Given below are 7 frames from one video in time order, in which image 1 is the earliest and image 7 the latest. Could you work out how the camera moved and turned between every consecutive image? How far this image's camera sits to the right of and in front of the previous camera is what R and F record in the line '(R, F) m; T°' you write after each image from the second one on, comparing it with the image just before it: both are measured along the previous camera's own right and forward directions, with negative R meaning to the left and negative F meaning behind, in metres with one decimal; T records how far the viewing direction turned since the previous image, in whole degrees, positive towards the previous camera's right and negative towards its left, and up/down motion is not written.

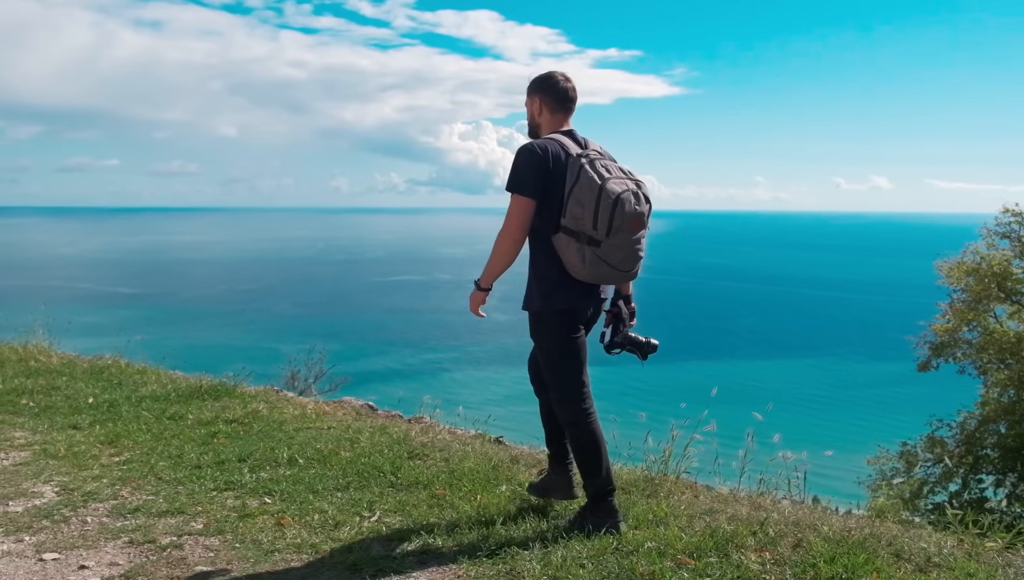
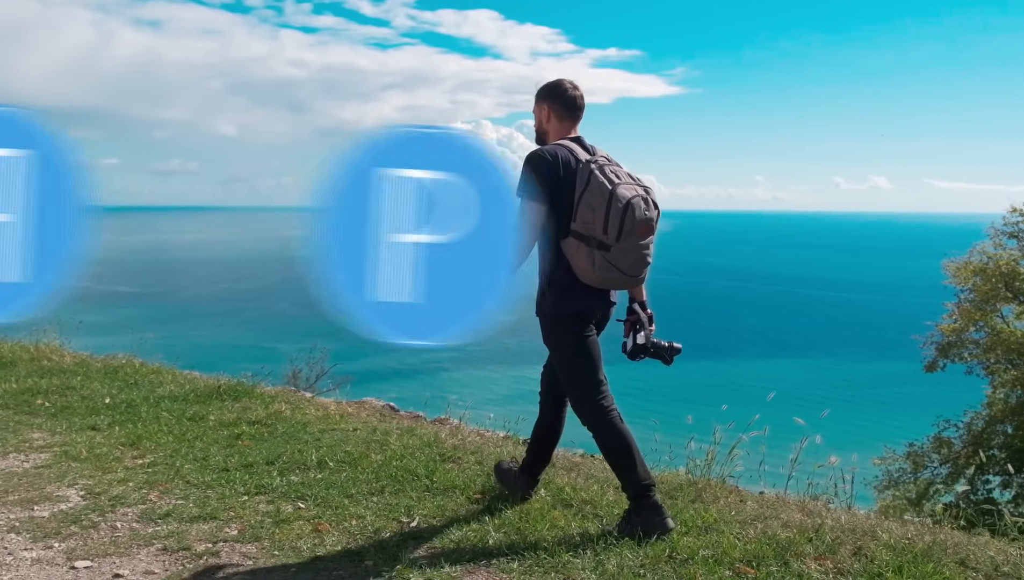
(-0.2, +0.1) m; 0°
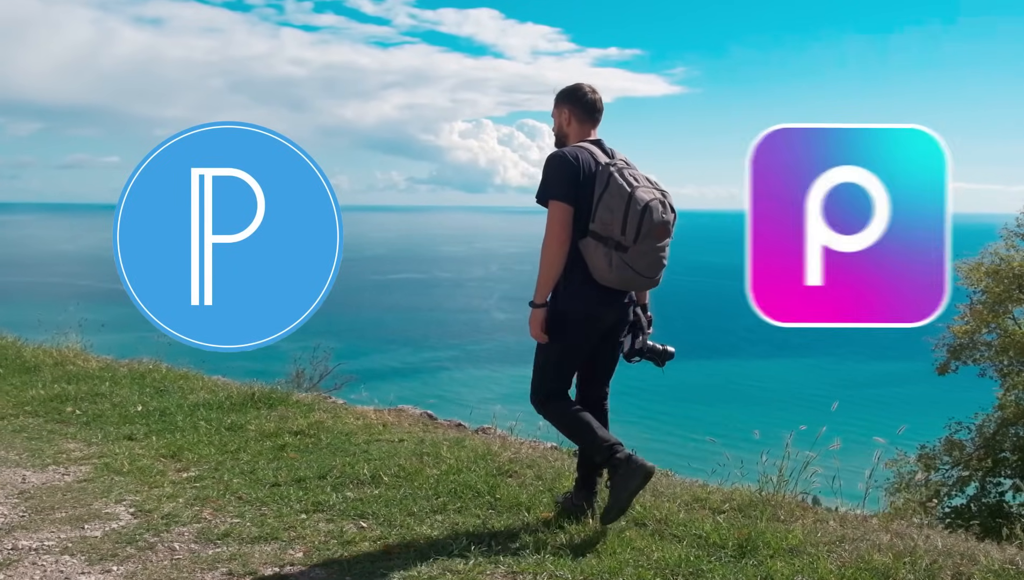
(-0.4, +0.2) m; 0°
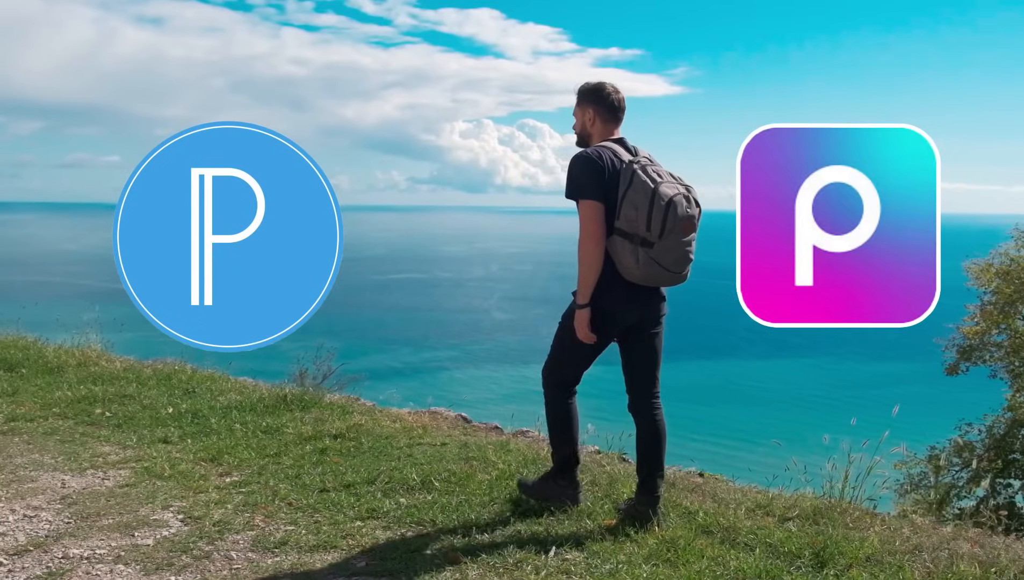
(-0.3, +0.1) m; 0°
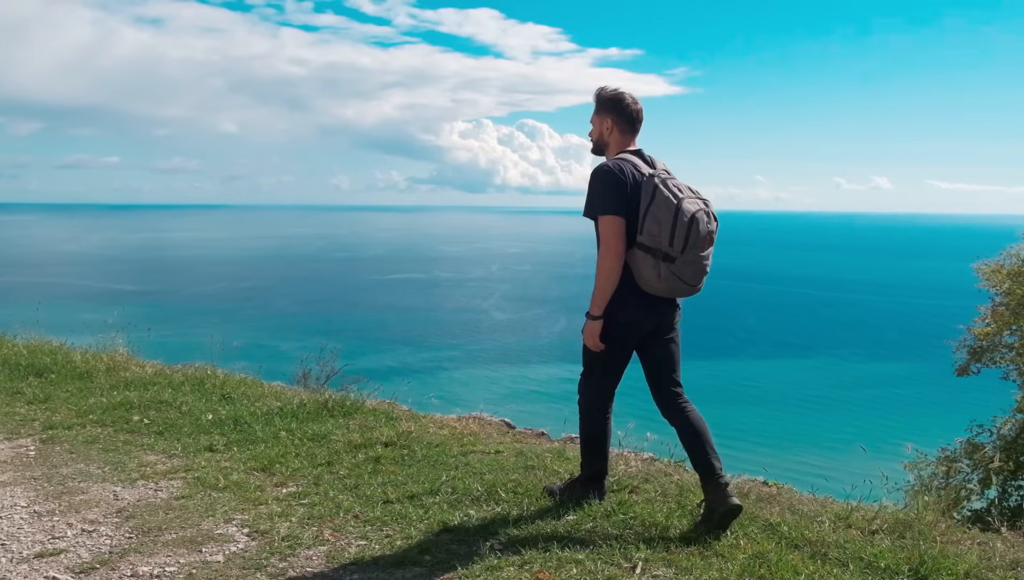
(-0.4, +0.1) m; 0°
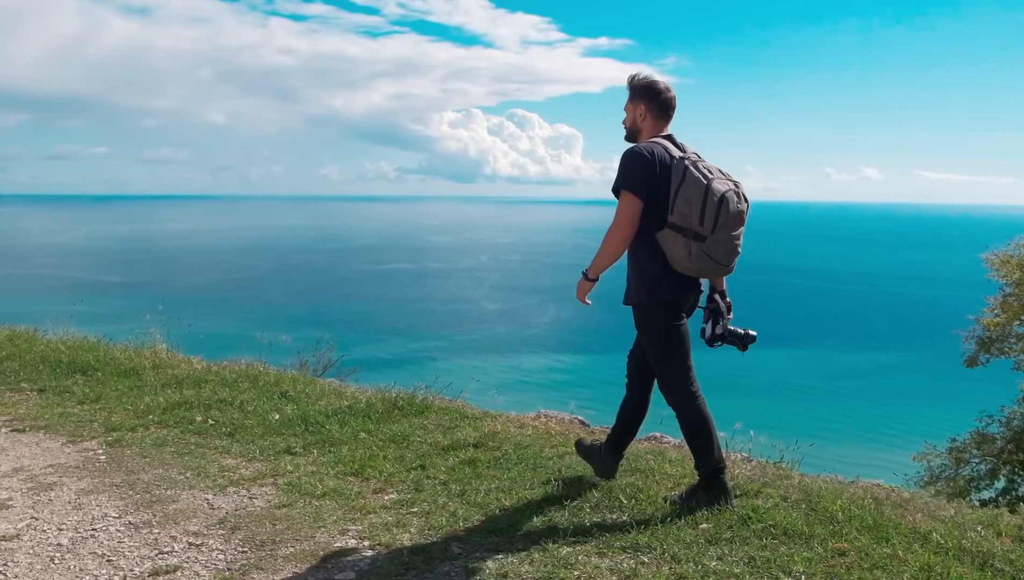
(-0.7, +0.2) m; +1°
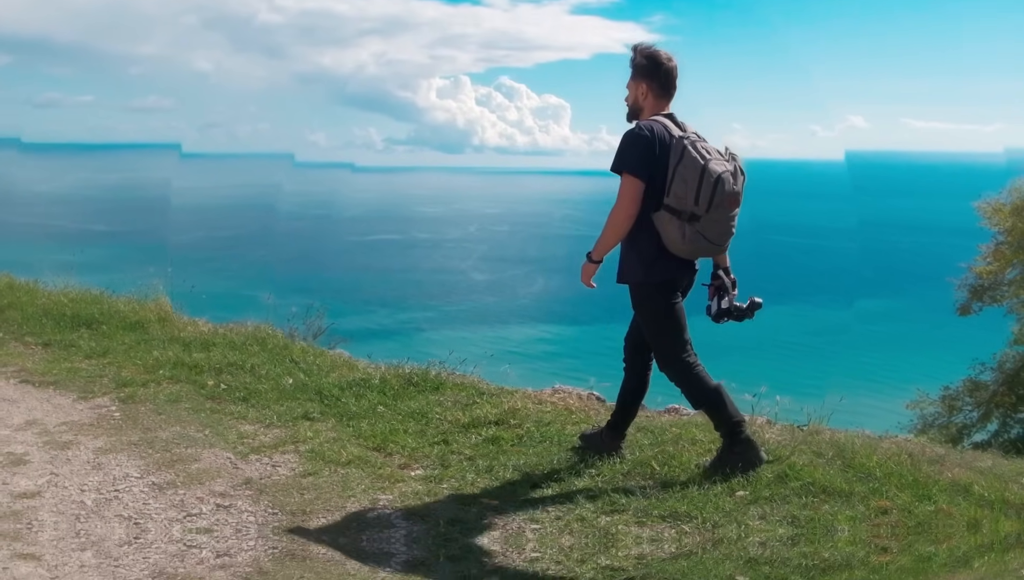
(-0.2, +0.1) m; +1°
